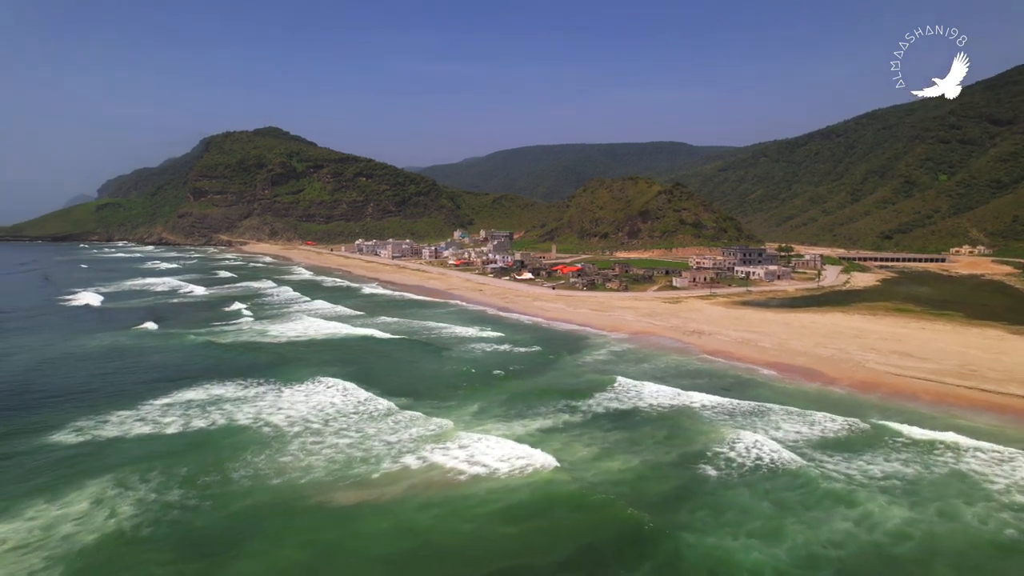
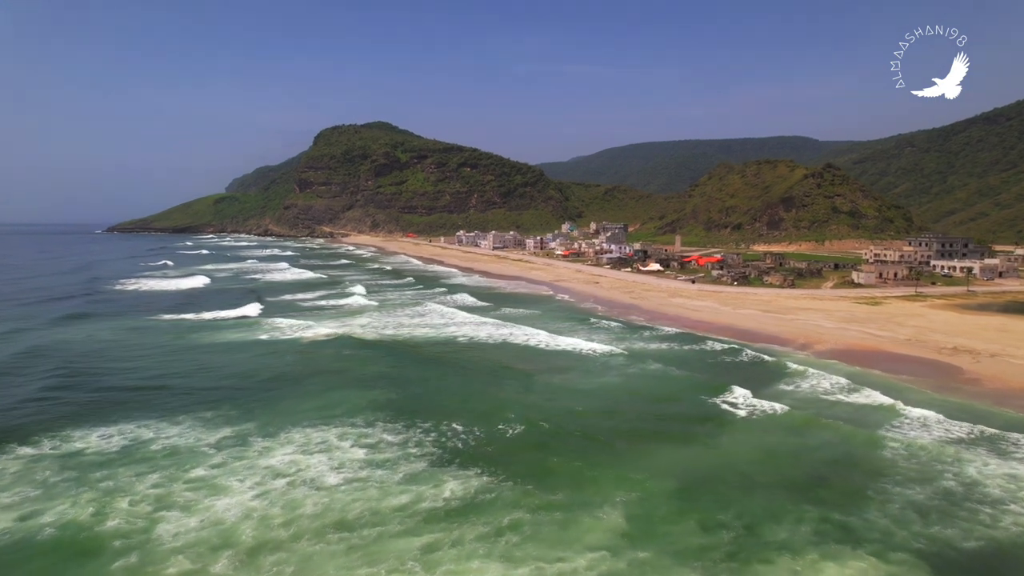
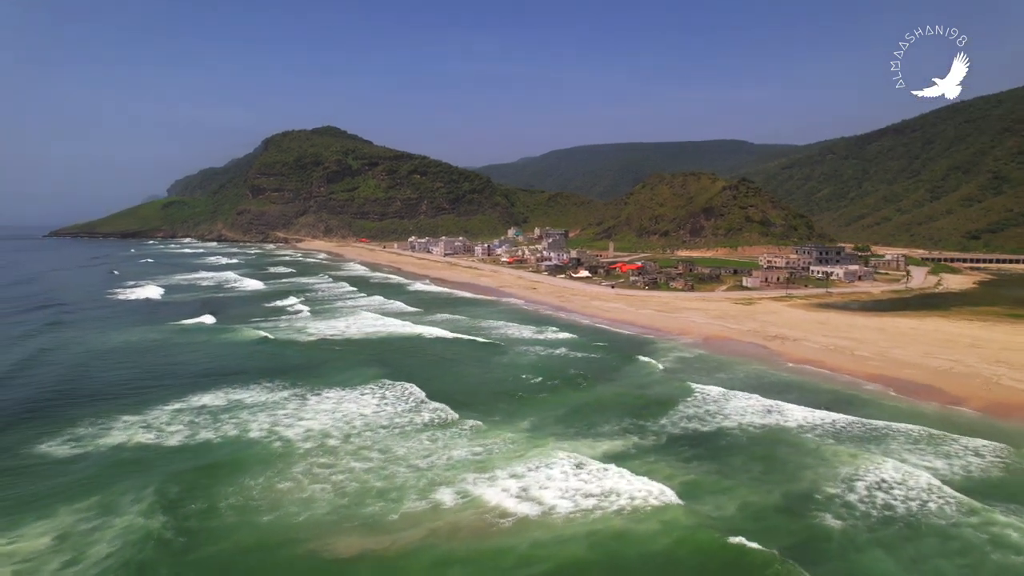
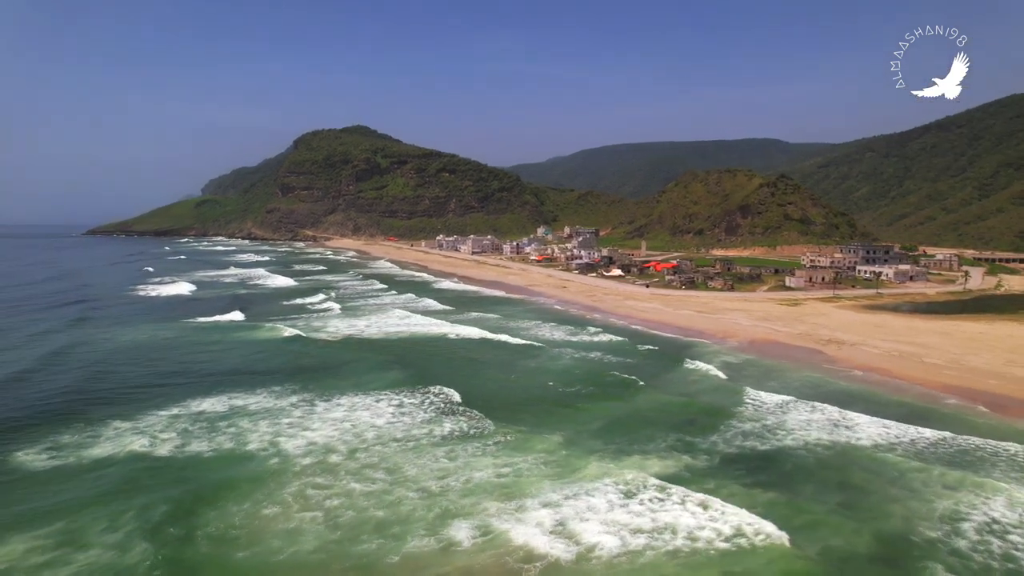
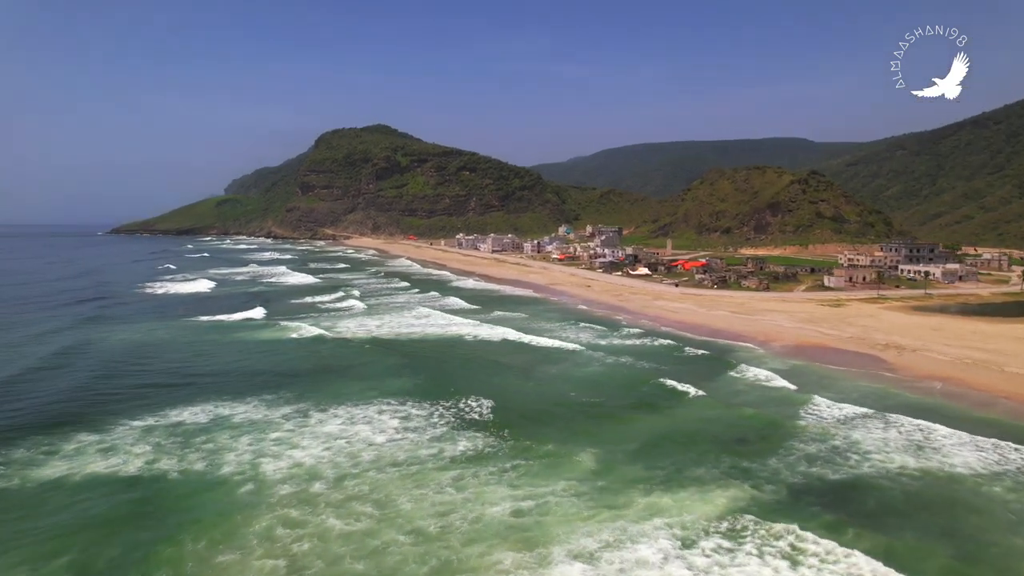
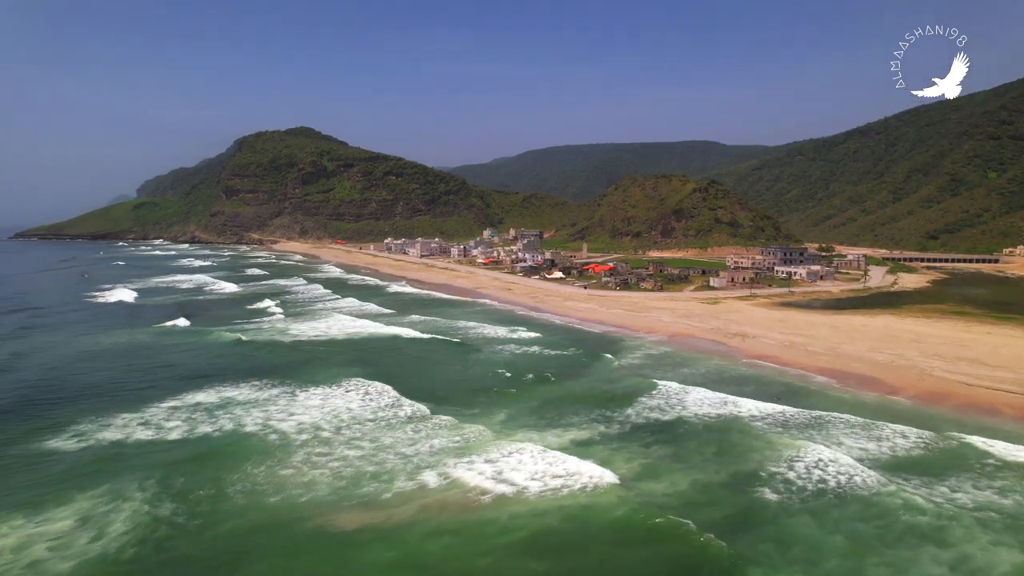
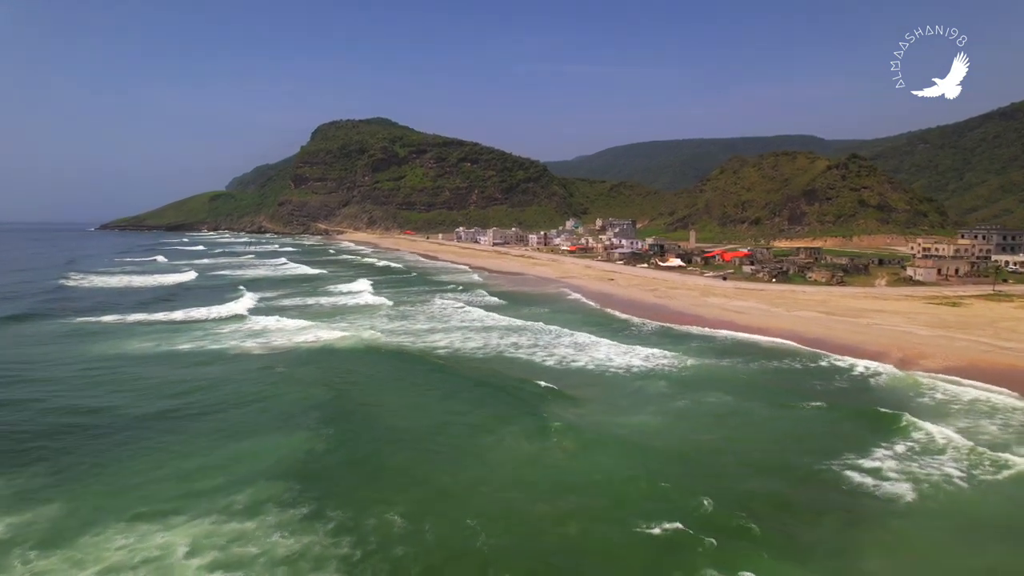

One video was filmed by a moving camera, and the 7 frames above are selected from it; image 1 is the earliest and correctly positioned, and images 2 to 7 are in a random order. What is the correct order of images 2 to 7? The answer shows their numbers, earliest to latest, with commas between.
6, 3, 4, 5, 2, 7
